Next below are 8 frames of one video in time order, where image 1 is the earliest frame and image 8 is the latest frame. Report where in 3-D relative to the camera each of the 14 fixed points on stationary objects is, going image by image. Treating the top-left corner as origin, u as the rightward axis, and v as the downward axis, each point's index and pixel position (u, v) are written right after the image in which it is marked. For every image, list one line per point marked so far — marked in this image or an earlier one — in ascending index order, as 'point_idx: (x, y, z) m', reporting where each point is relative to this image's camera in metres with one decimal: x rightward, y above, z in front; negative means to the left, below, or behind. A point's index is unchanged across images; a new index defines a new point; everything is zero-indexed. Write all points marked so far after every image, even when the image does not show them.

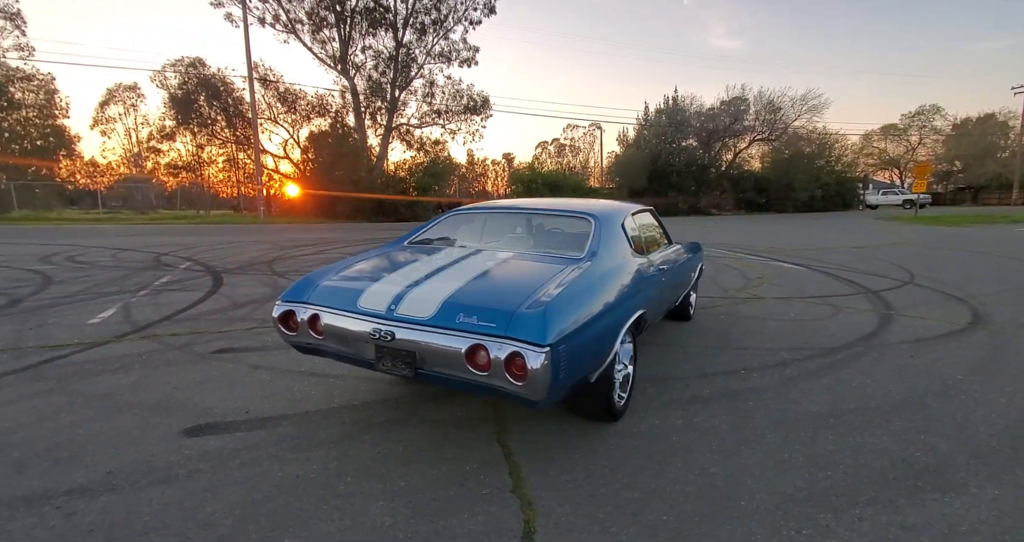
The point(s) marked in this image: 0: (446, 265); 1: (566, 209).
0: (-0.5, +0.1, +2.8) m
1: (+0.5, +0.5, +3.3) m
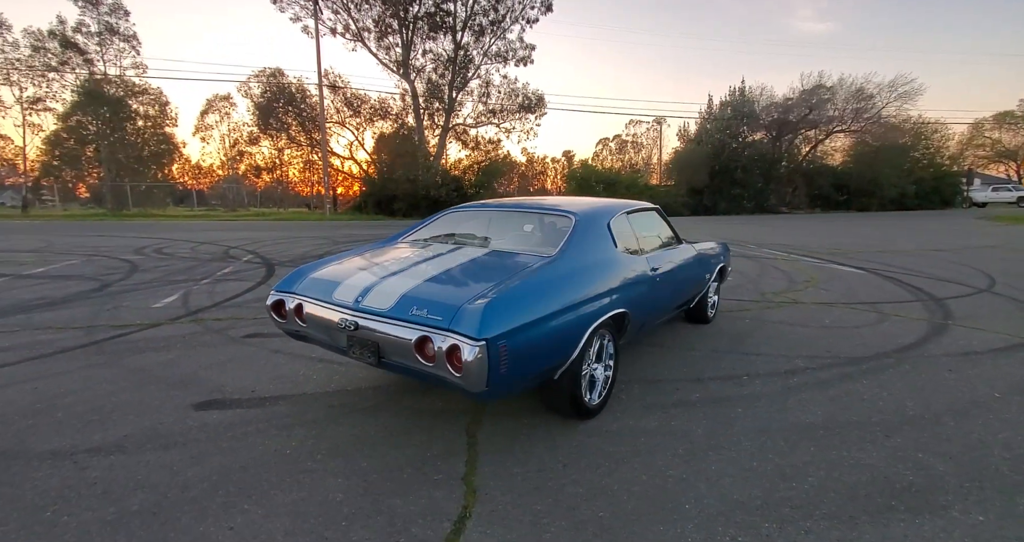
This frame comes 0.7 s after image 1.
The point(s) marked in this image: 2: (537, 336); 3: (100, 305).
0: (-0.6, +0.1, +3.0) m
1: (+0.4, +0.5, +3.4) m
2: (+0.1, -0.3, +2.2) m
3: (-5.3, -0.4, +5.9) m
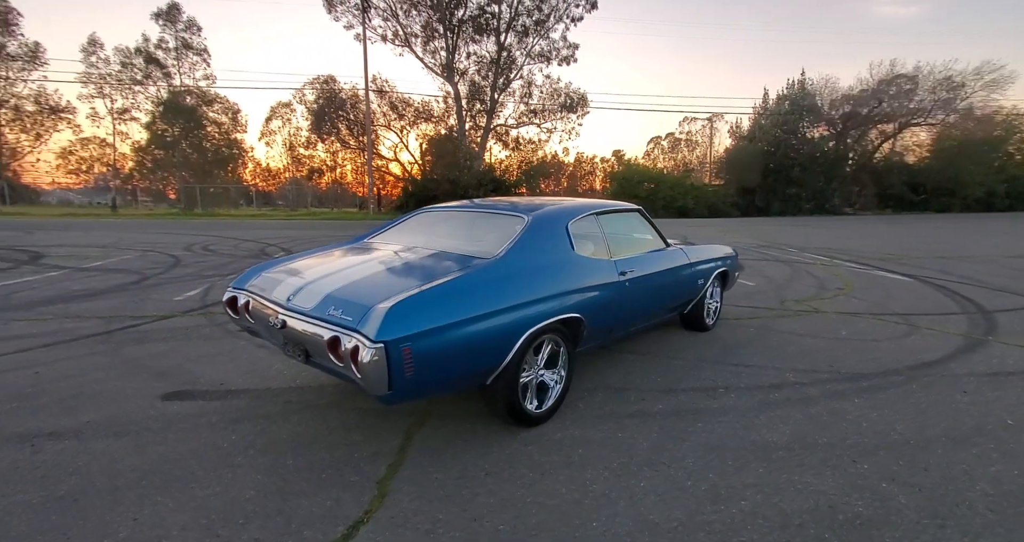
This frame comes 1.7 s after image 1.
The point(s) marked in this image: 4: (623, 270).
0: (-1.0, +0.1, +3.0) m
1: (+0.1, +0.5, +3.3) m
2: (-0.3, -0.3, +2.2) m
3: (-5.3, -0.4, +6.4) m
4: (+0.8, 0.0, +3.5) m
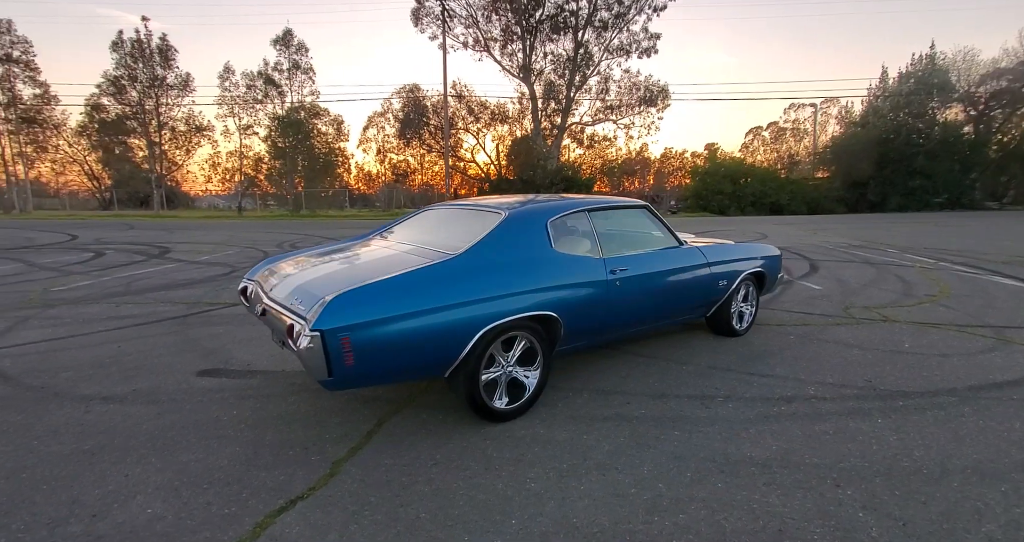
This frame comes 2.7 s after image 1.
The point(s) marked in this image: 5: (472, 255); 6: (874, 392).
0: (-1.1, +0.1, +3.2) m
1: (0.0, +0.5, +3.3) m
2: (-0.6, -0.3, +2.3) m
3: (-4.8, -0.3, +7.4) m
4: (+0.7, 0.0, +3.4) m
5: (-0.3, +0.1, +2.8) m
6: (+2.6, -0.9, +3.3) m
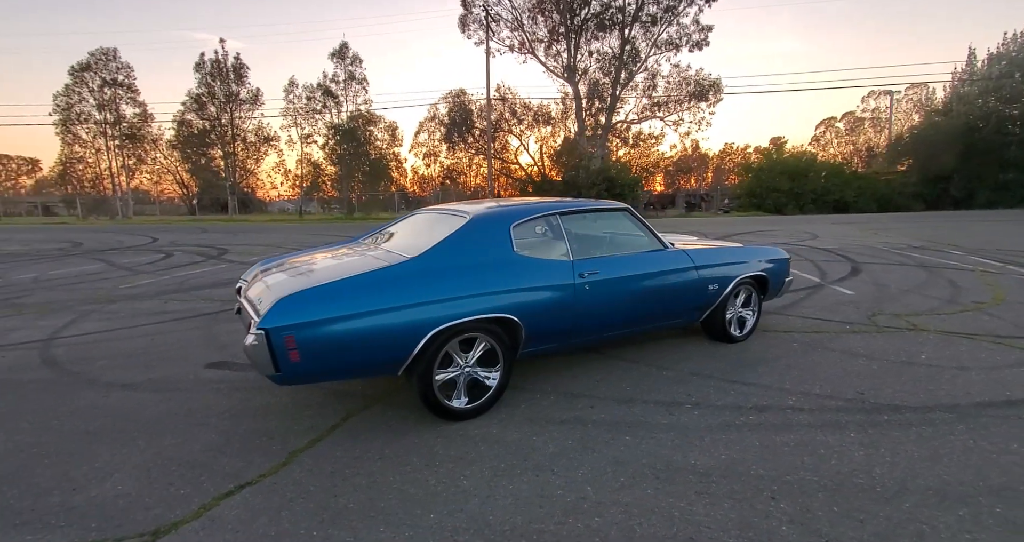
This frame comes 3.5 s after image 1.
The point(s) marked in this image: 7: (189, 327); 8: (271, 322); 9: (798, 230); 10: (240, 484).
0: (-1.3, +0.1, +3.5) m
1: (-0.2, +0.4, +3.4) m
2: (-0.9, -0.3, +2.5) m
3: (-4.5, -0.3, +8.0) m
4: (+0.5, 0.0, +3.4) m
5: (-0.6, +0.1, +3.0) m
6: (+2.4, -0.9, +3.1) m
7: (-3.8, -0.7, +5.3) m
8: (-1.2, -0.3, +2.4) m
9: (+10.3, +1.5, +16.4) m
10: (-1.4, -1.1, +2.3) m
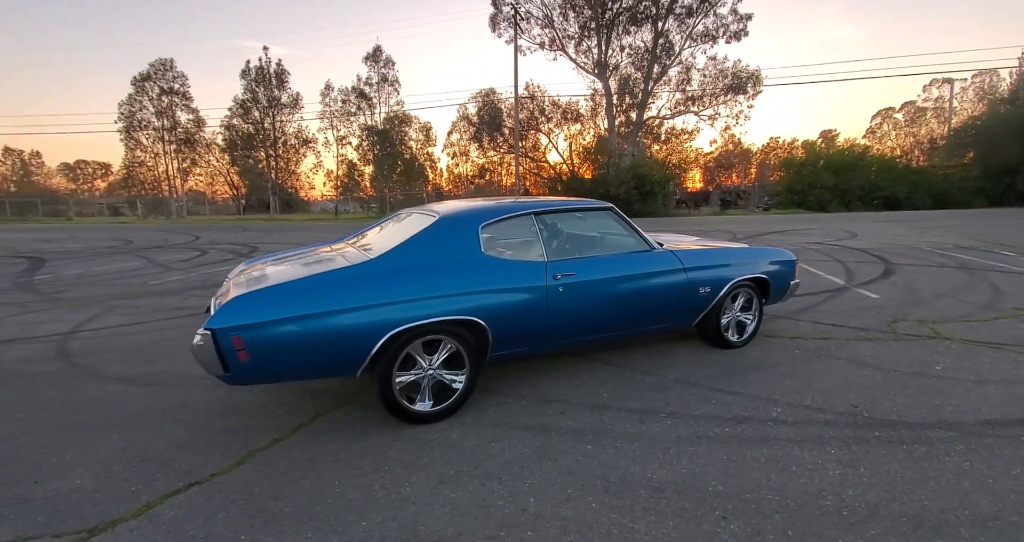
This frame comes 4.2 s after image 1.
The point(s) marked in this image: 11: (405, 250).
0: (-1.5, +0.1, +3.5) m
1: (-0.4, +0.4, +3.4) m
2: (-1.2, -0.3, +2.5) m
3: (-4.4, -0.3, +8.3) m
4: (+0.3, 0.0, +3.3) m
5: (-0.8, +0.1, +3.0) m
6: (+2.1, -0.9, +2.9) m
7: (-3.8, -0.7, +5.5) m
8: (-1.5, -0.3, +2.4) m
9: (+11.1, +1.5, +15.5) m
10: (-1.7, -1.1, +2.4) m
11: (-0.7, +0.1, +3.0) m
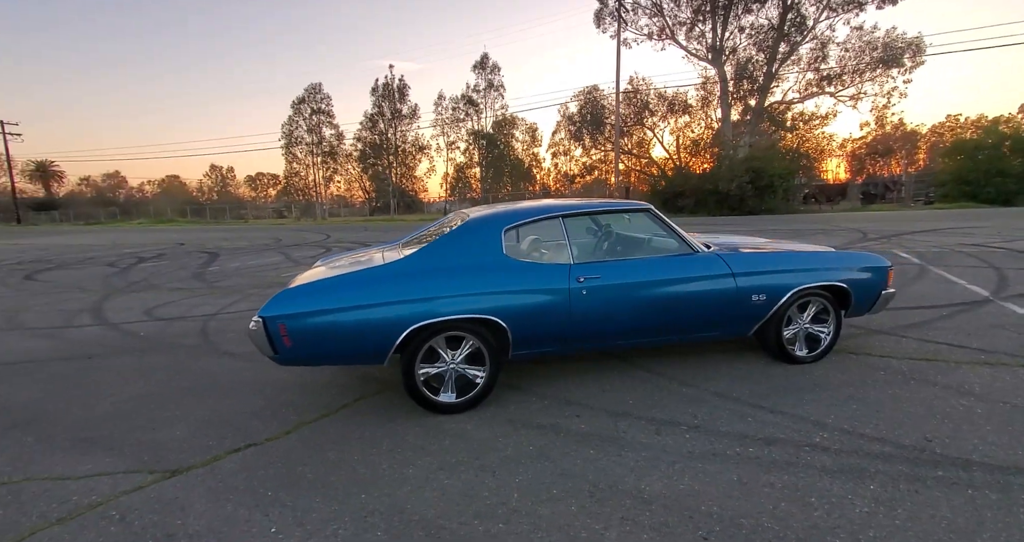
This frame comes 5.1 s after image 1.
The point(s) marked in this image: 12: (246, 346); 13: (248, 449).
0: (-1.2, +0.1, +3.9) m
1: (-0.1, +0.4, +3.5) m
2: (-1.1, -0.3, +2.9) m
3: (-2.9, -0.2, +9.2) m
4: (+0.5, 0.0, +3.3) m
5: (-0.6, +0.1, +3.2) m
6: (+2.2, -1.0, +2.5) m
7: (-3.0, -0.6, +6.5) m
8: (-1.5, -0.3, +2.9) m
9: (+13.9, +1.3, +12.6) m
10: (-1.6, -1.1, +2.8) m
11: (-0.5, +0.1, +3.3) m
12: (-2.9, -0.8, +4.9) m
13: (-1.6, -1.1, +2.8) m
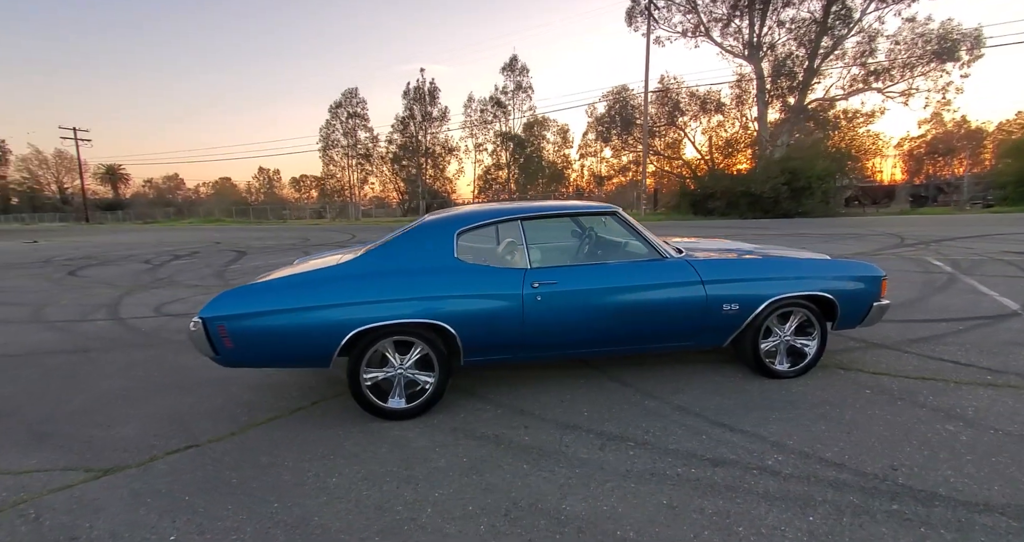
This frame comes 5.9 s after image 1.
0: (-1.5, +0.1, +3.9) m
1: (-0.4, +0.4, +3.5) m
2: (-1.5, -0.3, +2.9) m
3: (-2.8, -0.2, +9.3) m
4: (+0.2, -0.1, +3.2) m
5: (-1.0, +0.1, +3.2) m
6: (+1.8, -1.0, +2.2) m
7: (-3.1, -0.6, +6.6) m
8: (-1.8, -0.3, +2.9) m
9: (+14.2, +1.0, +11.5) m
10: (-2.0, -1.1, +2.9) m
11: (-0.9, +0.1, +3.2) m
12: (-3.1, -0.8, +5.0) m
13: (-2.0, -1.1, +2.8) m
